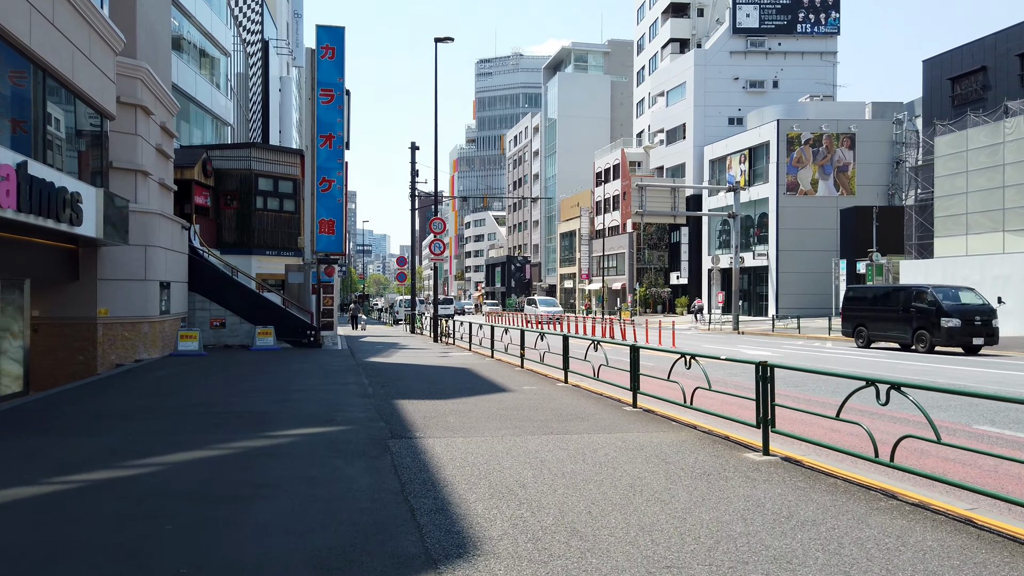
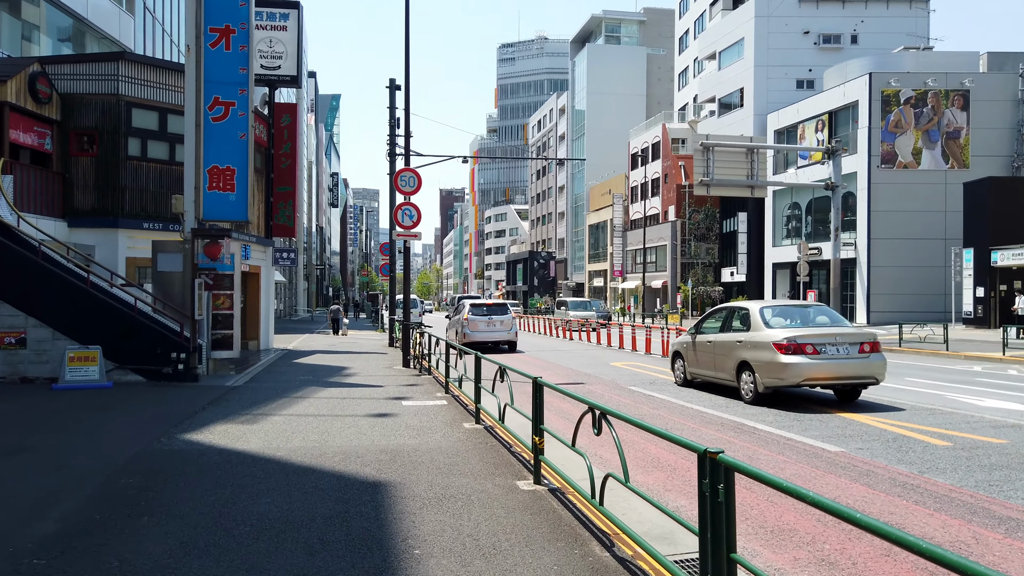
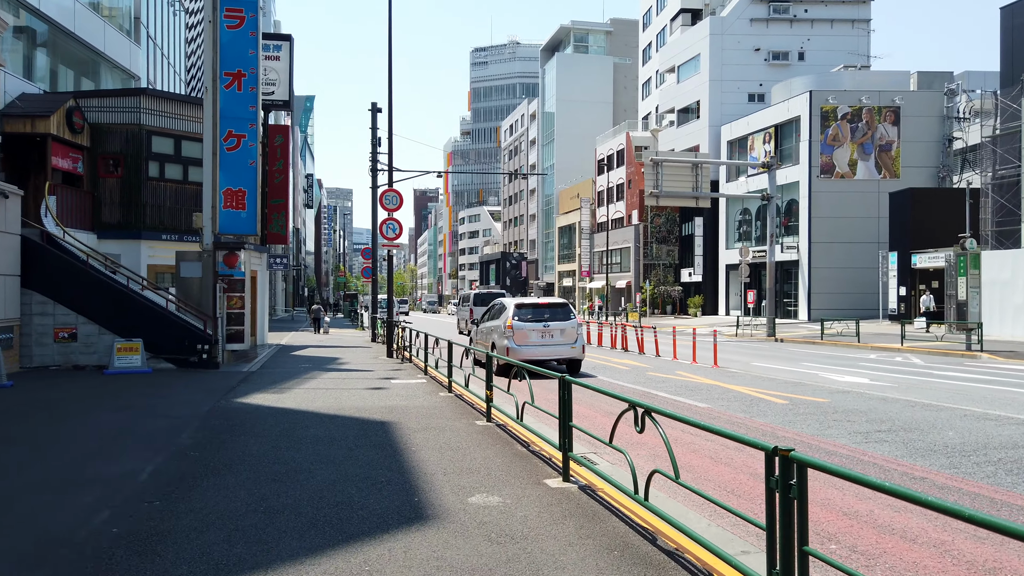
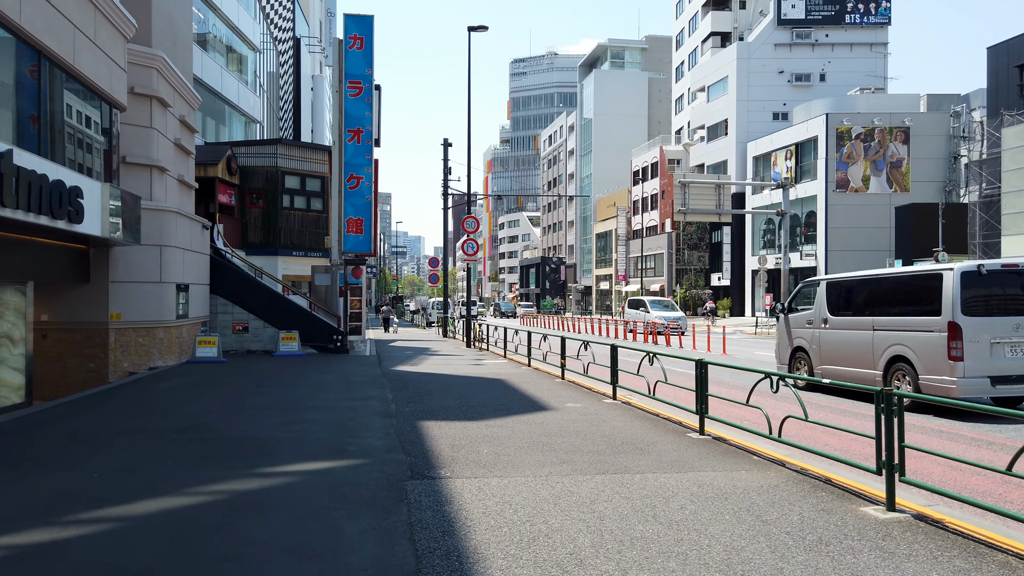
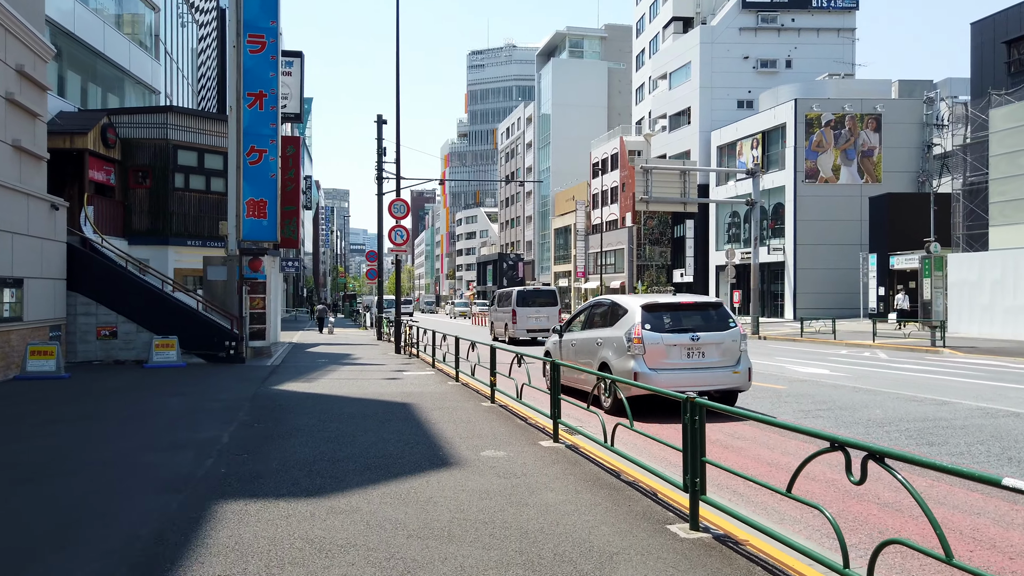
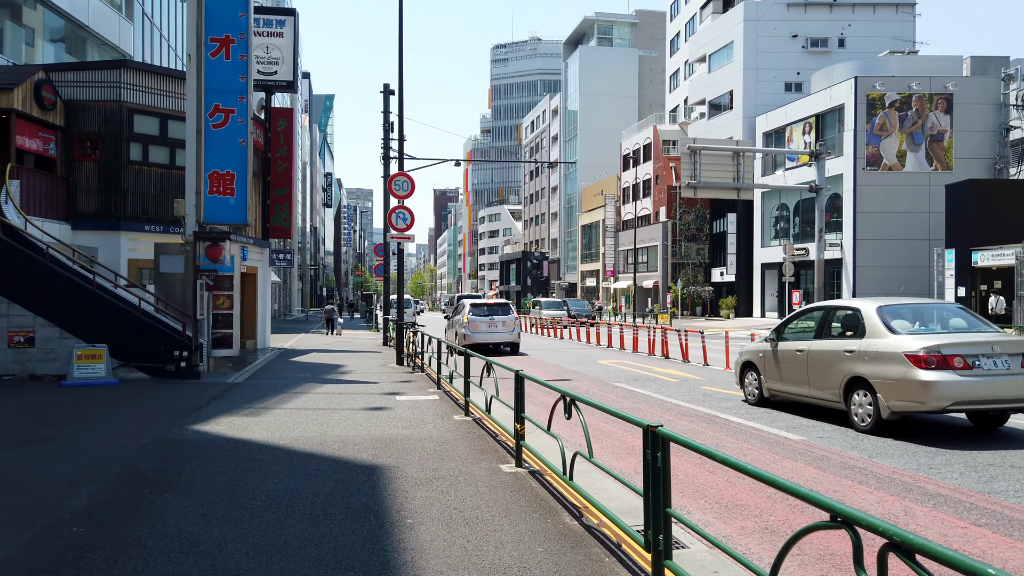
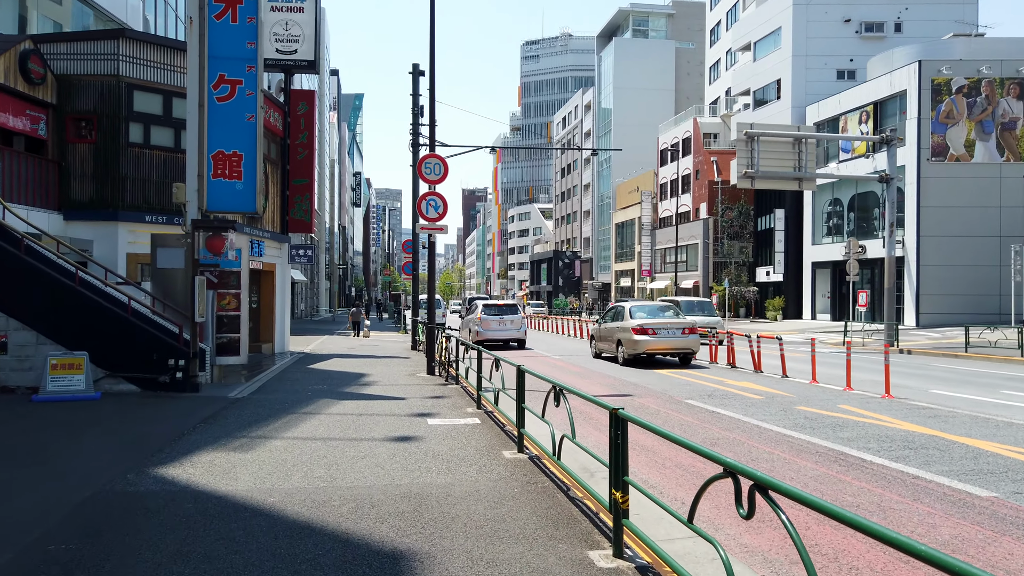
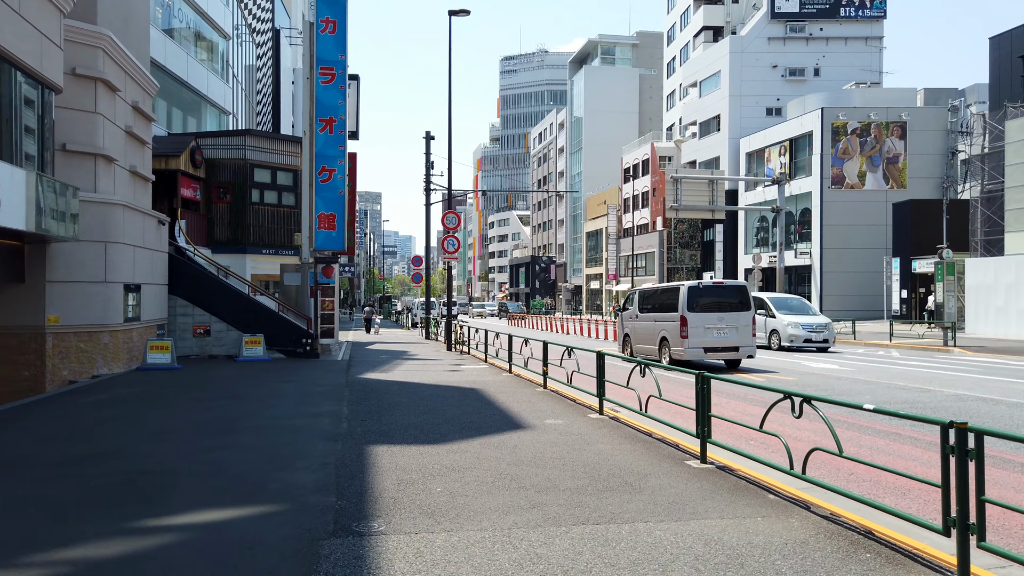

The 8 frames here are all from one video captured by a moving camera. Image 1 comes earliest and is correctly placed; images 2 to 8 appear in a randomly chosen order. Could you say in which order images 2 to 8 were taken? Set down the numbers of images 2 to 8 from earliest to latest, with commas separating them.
4, 8, 5, 3, 6, 2, 7
